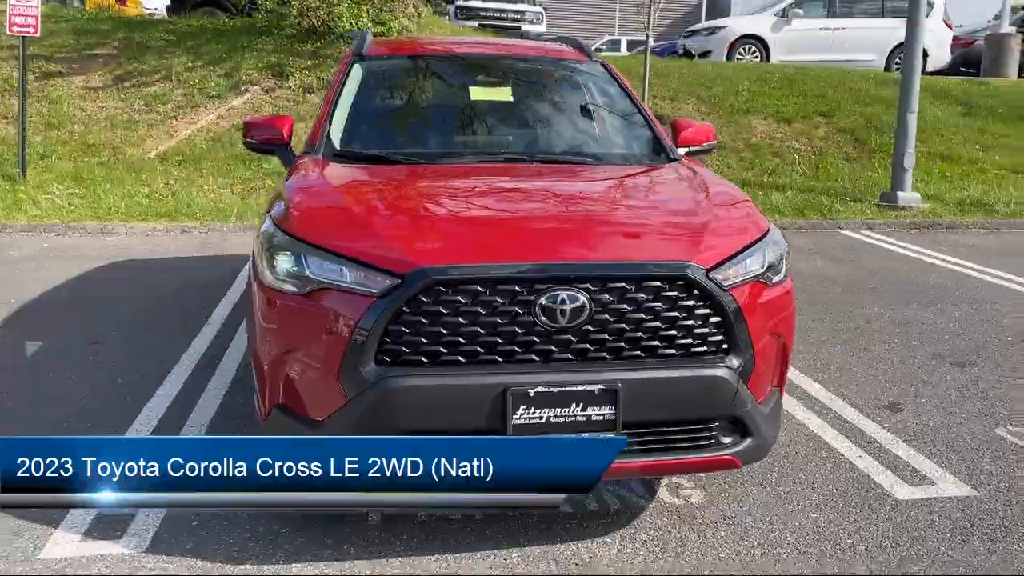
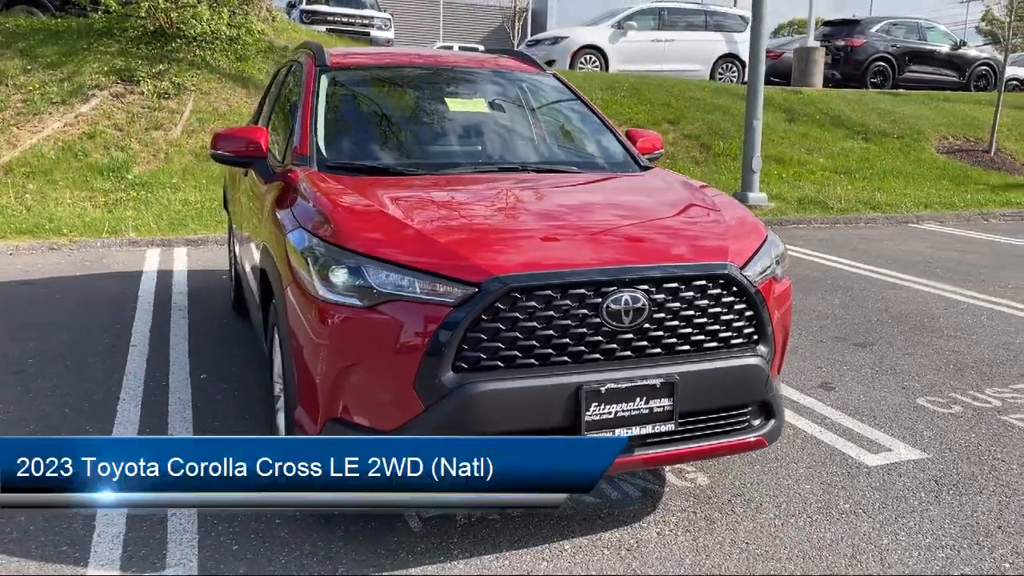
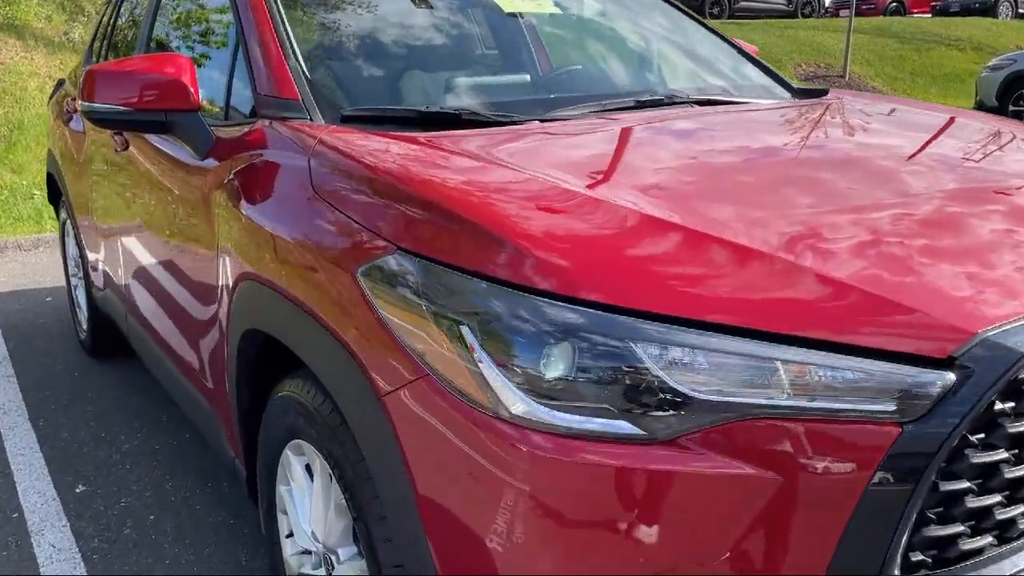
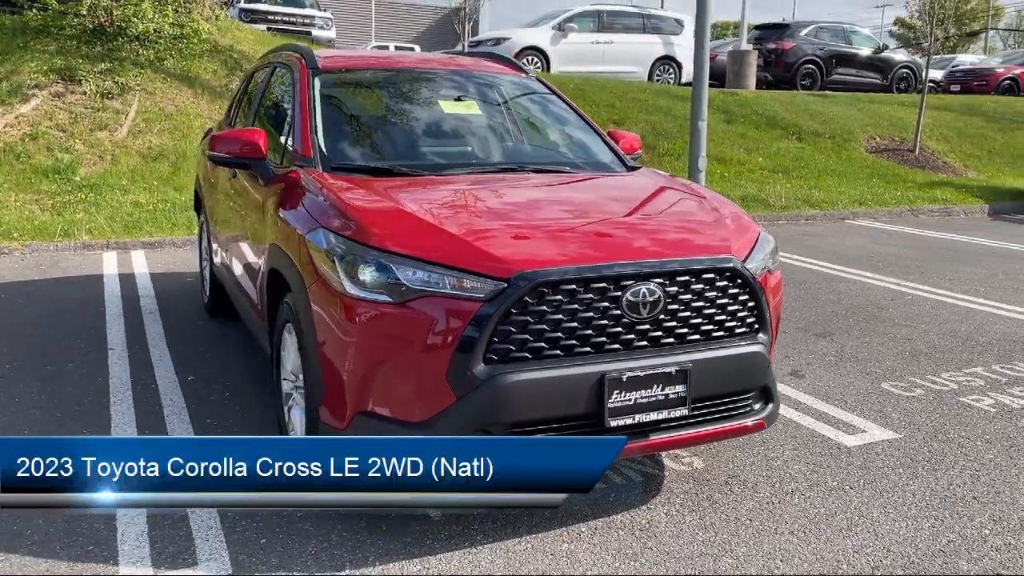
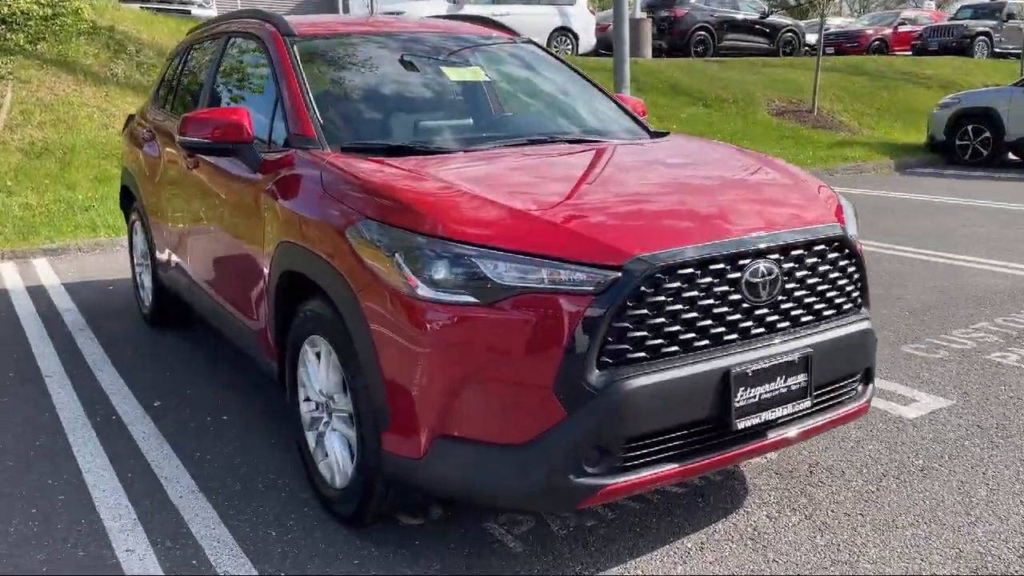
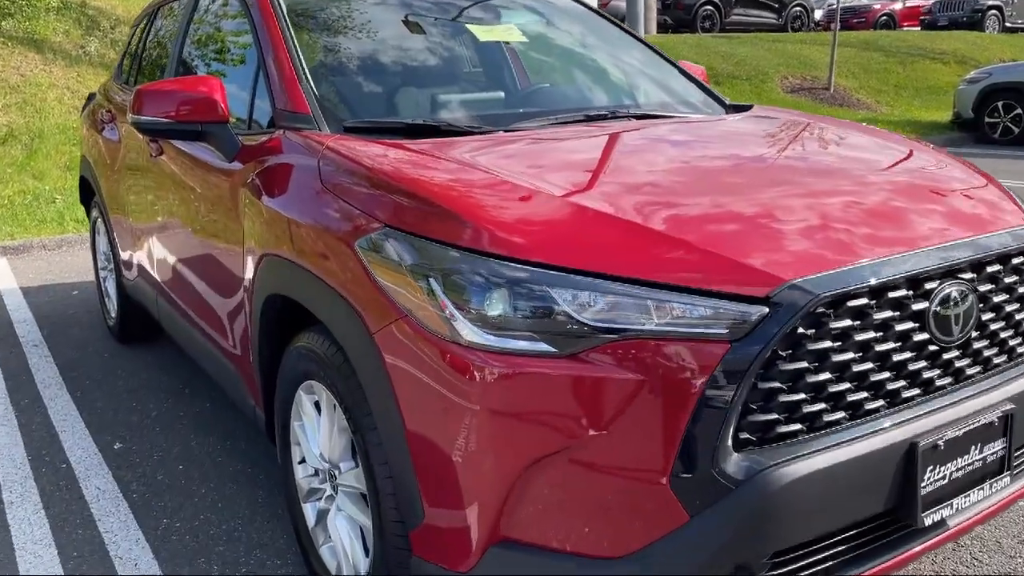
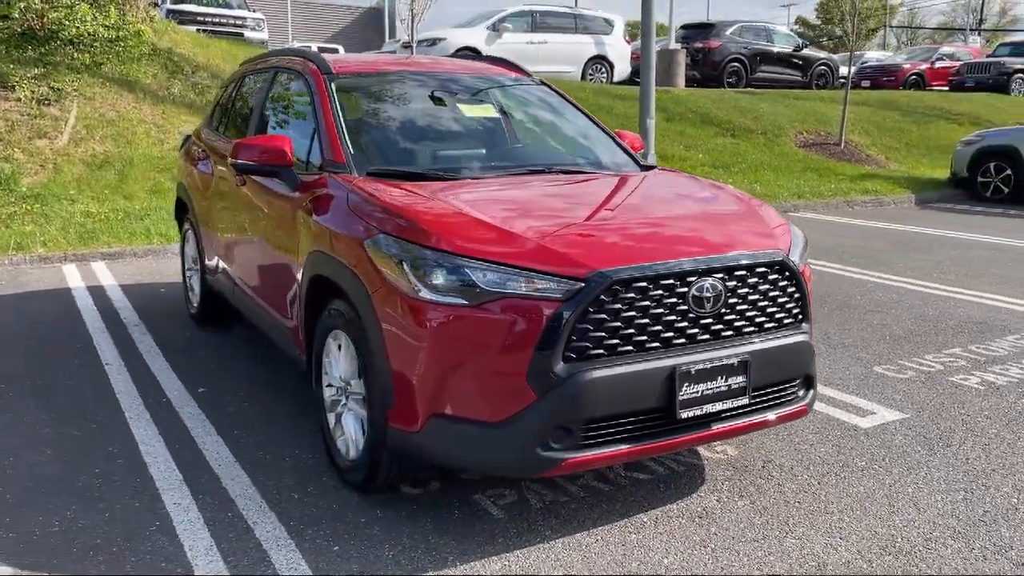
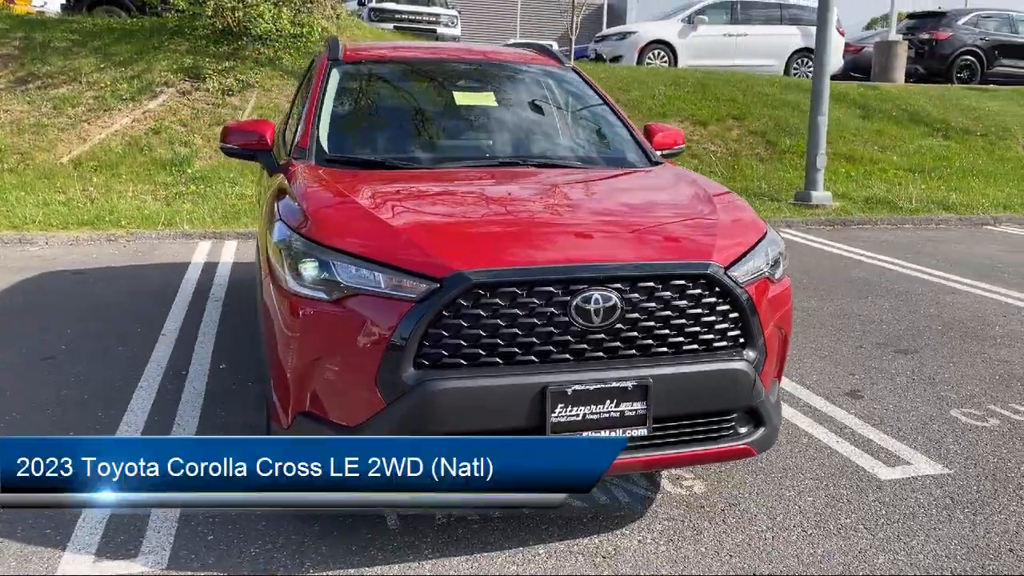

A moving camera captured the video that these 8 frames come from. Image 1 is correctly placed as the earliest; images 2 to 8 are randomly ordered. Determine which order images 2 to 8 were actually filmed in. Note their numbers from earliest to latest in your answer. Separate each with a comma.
8, 2, 4, 7, 5, 6, 3
